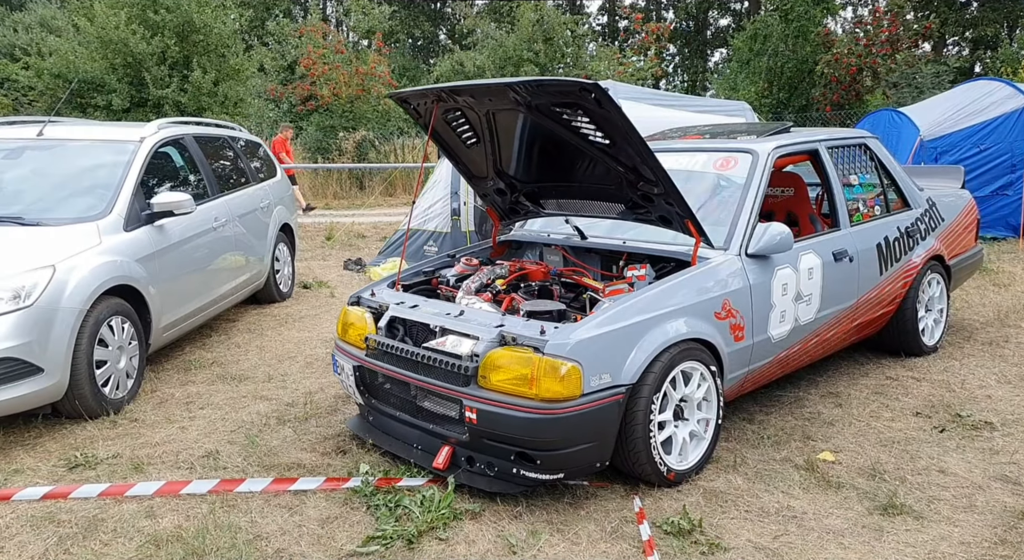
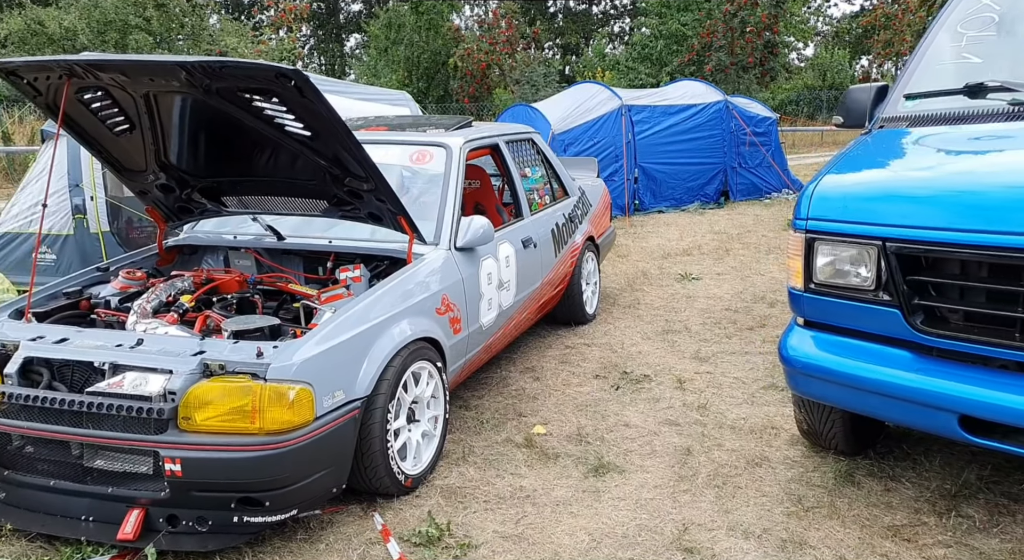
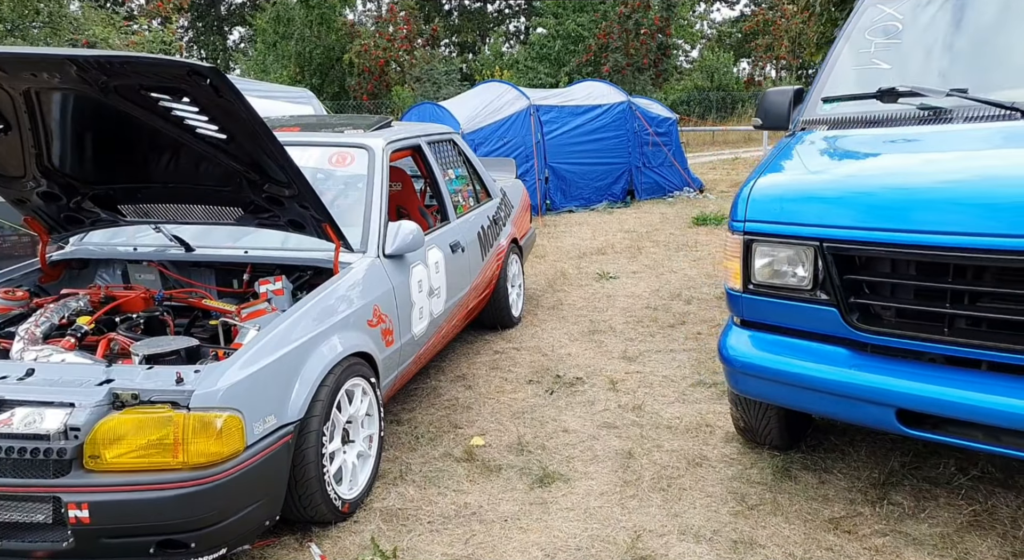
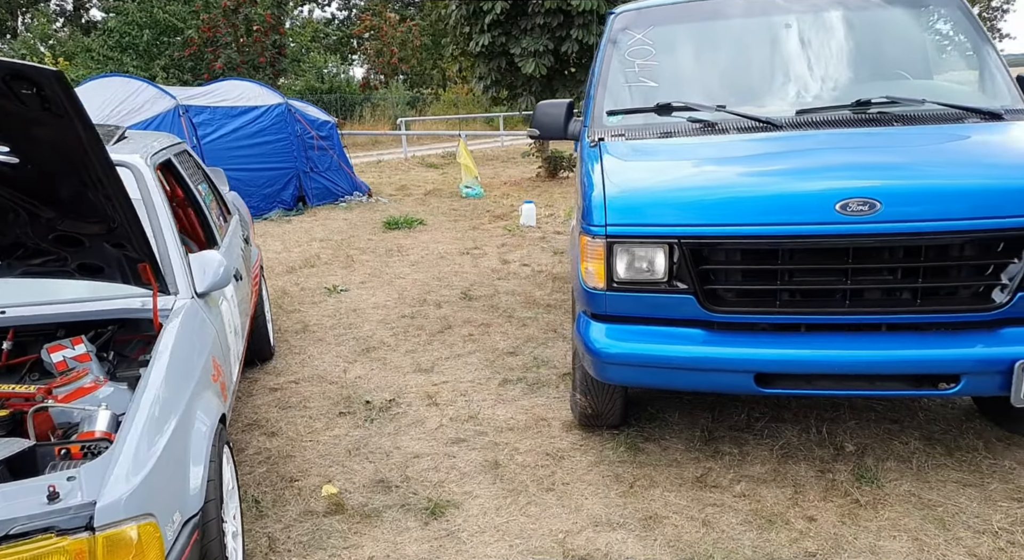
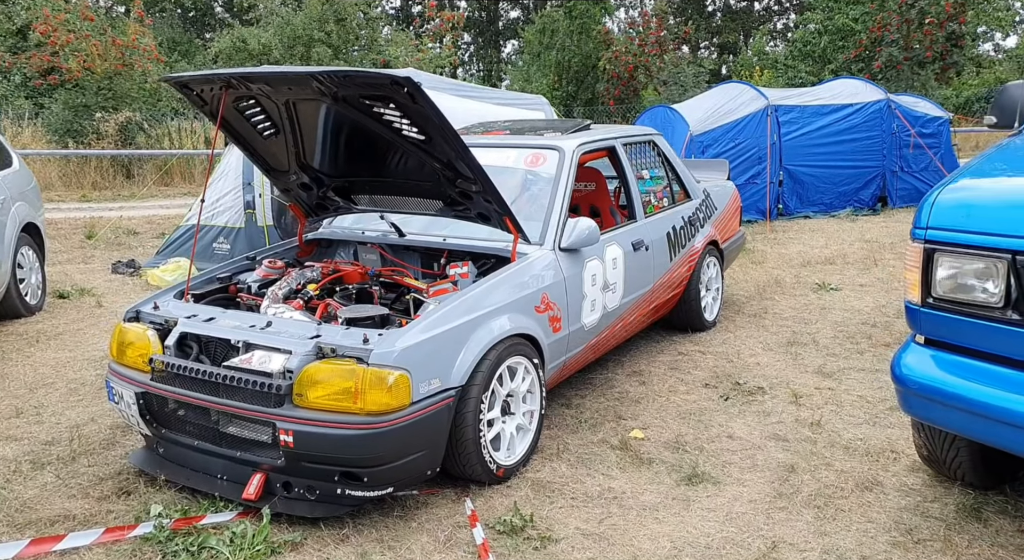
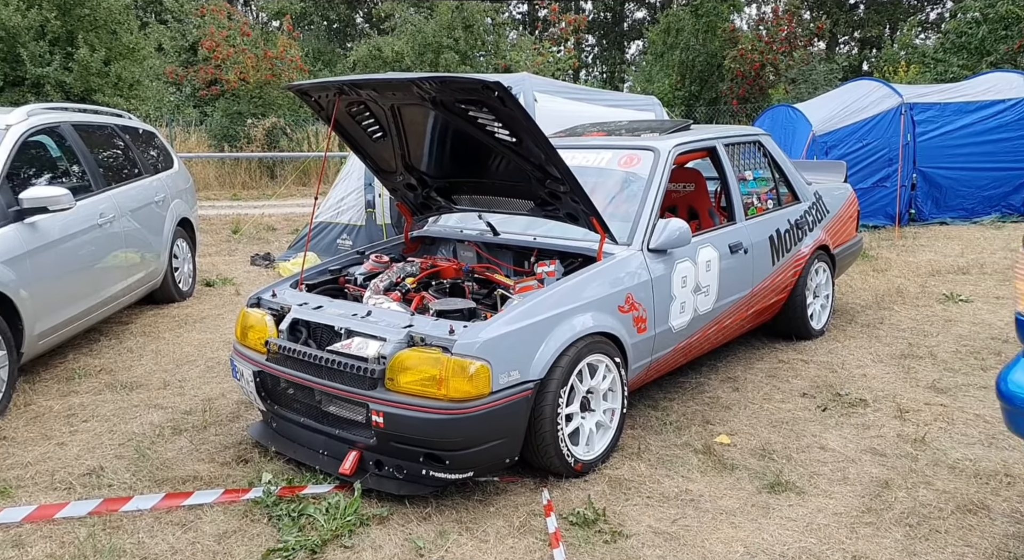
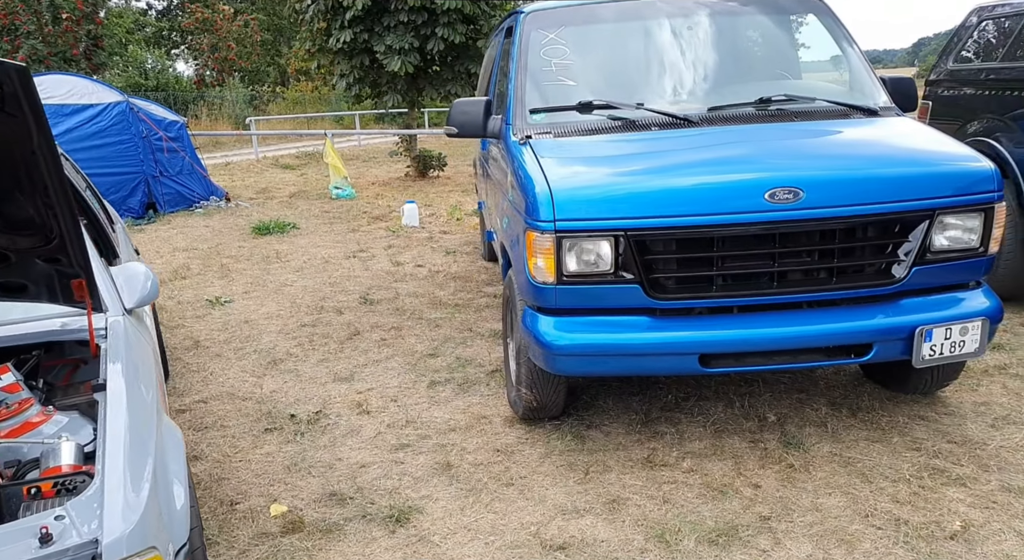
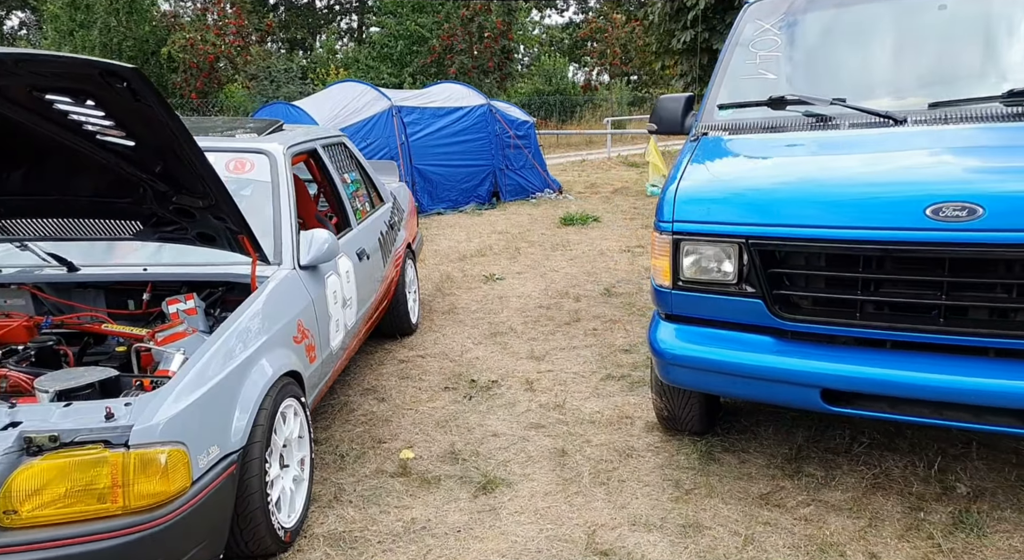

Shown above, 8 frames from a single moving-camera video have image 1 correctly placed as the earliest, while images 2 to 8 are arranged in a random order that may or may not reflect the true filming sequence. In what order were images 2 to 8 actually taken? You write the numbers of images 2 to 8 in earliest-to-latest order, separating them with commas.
6, 5, 2, 3, 8, 4, 7
